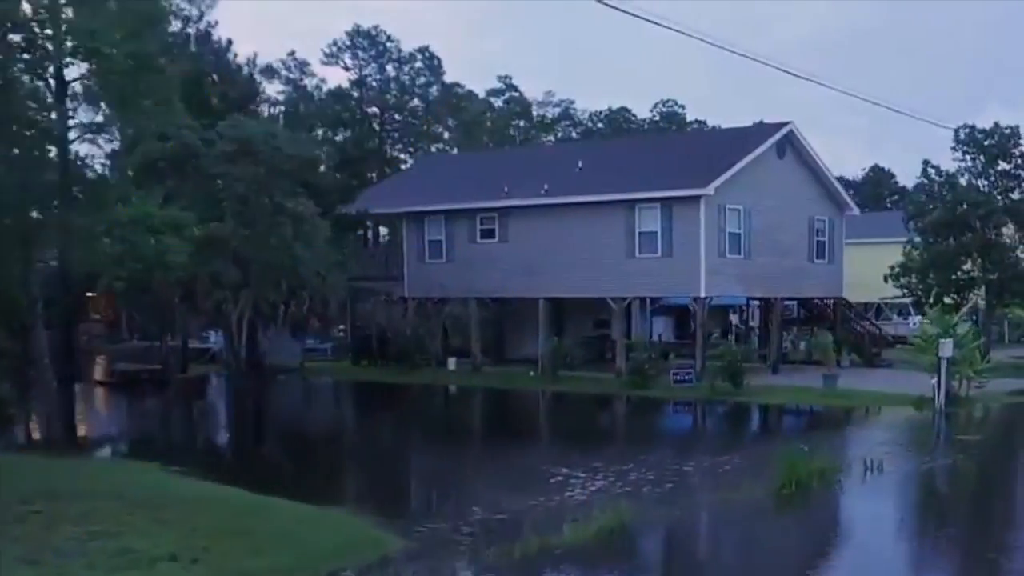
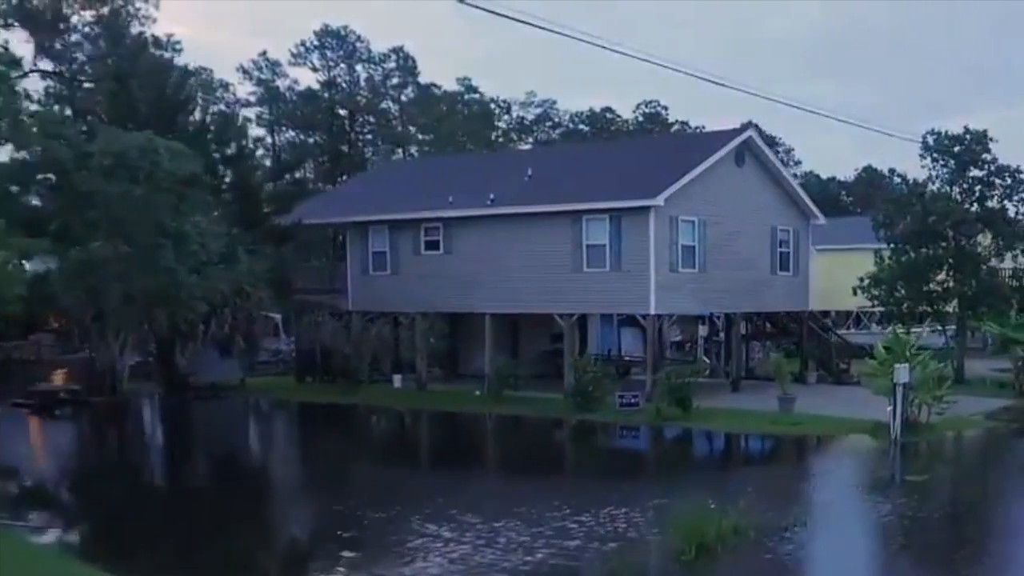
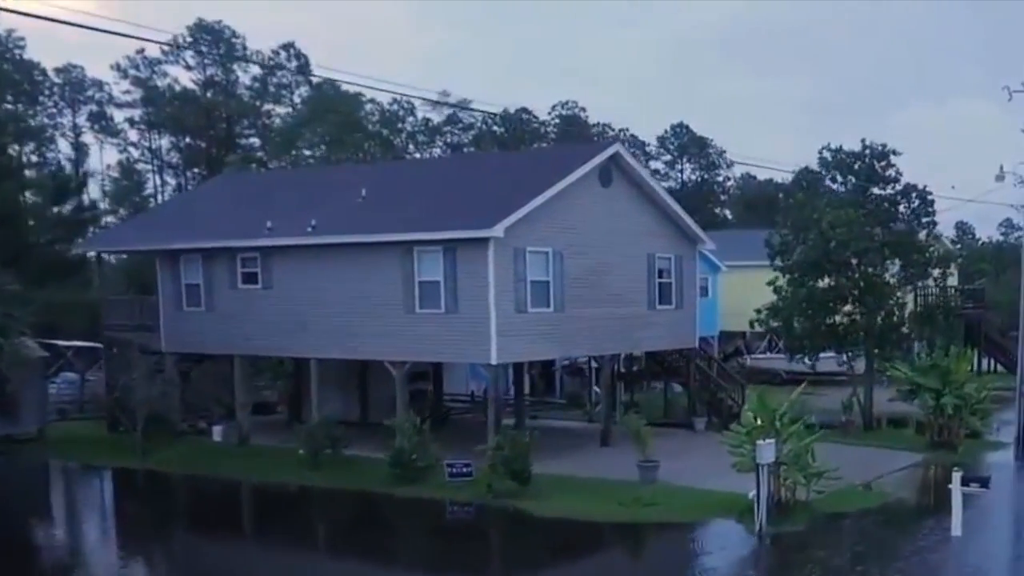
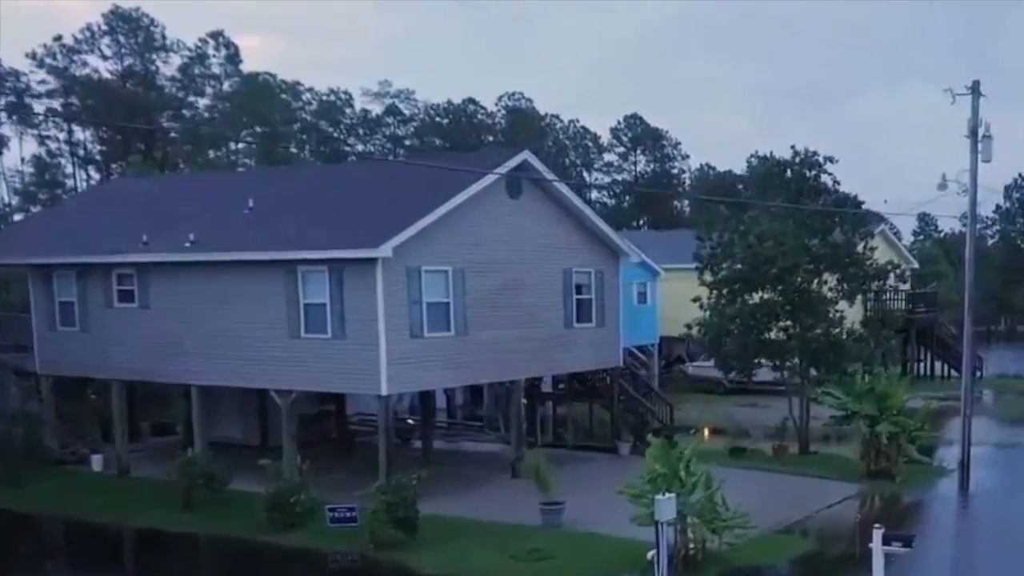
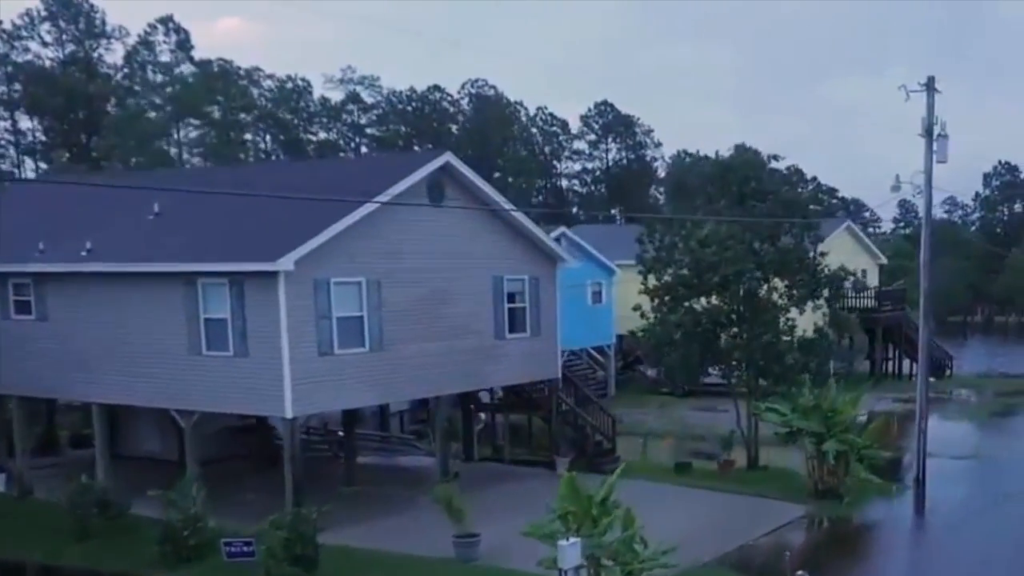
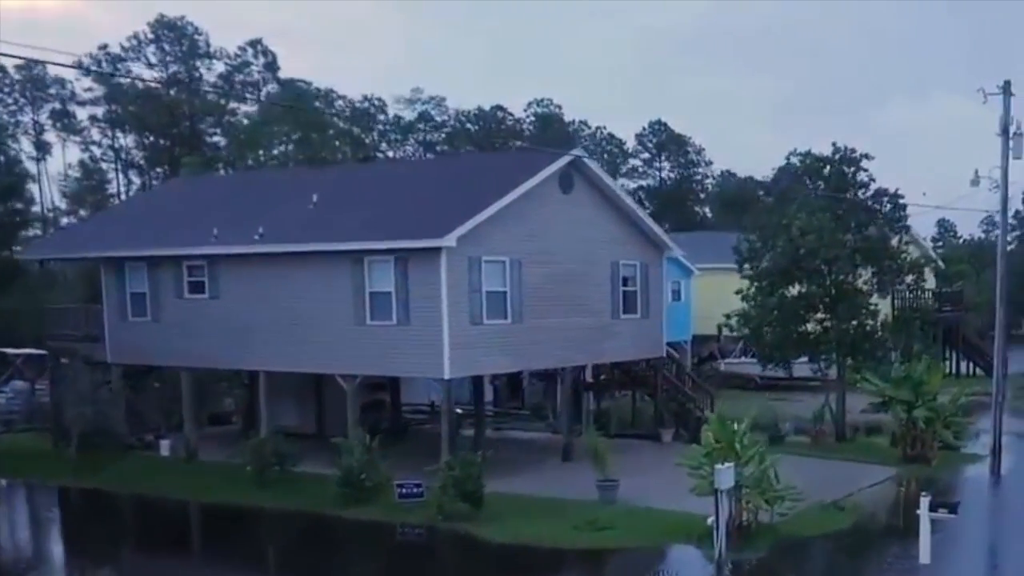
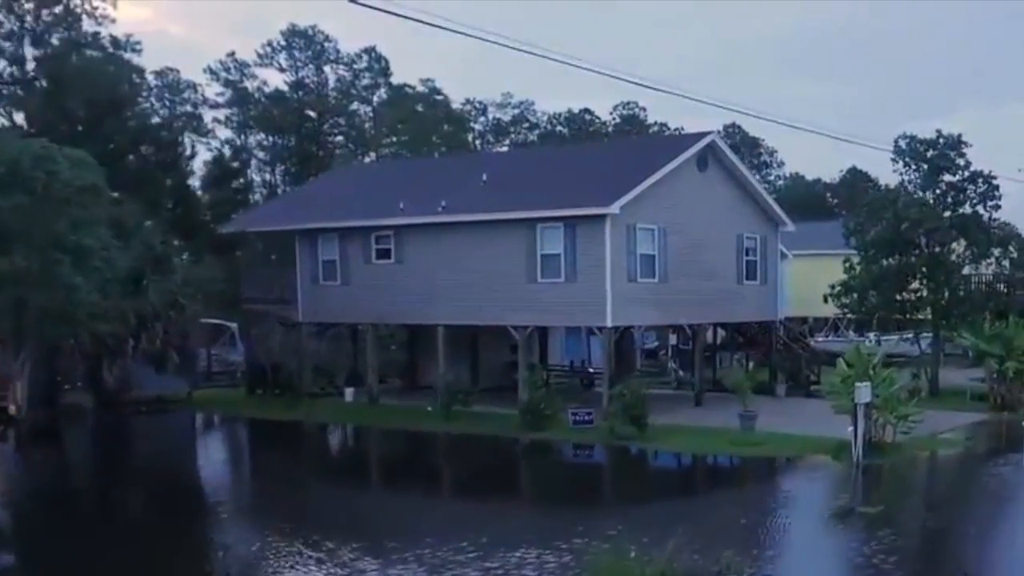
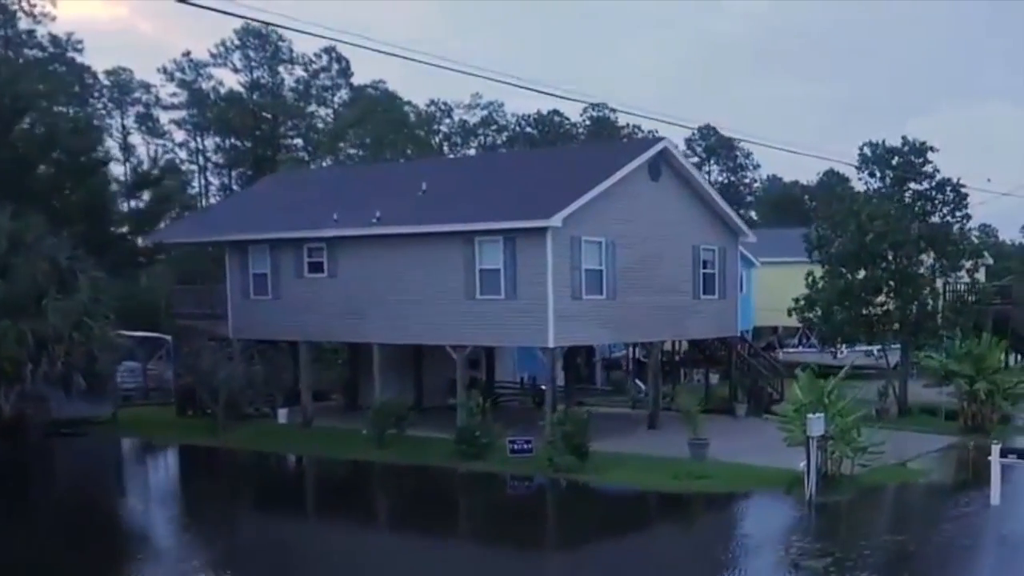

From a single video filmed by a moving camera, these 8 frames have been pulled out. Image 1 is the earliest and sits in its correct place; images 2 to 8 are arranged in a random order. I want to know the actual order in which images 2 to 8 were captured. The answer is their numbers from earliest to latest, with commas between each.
2, 7, 8, 3, 6, 4, 5
